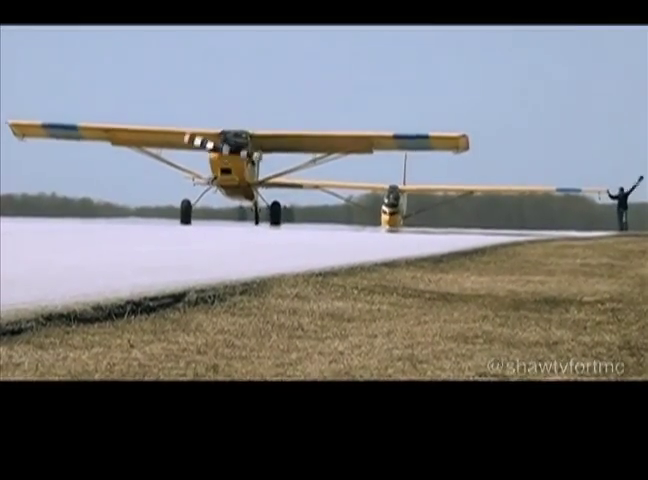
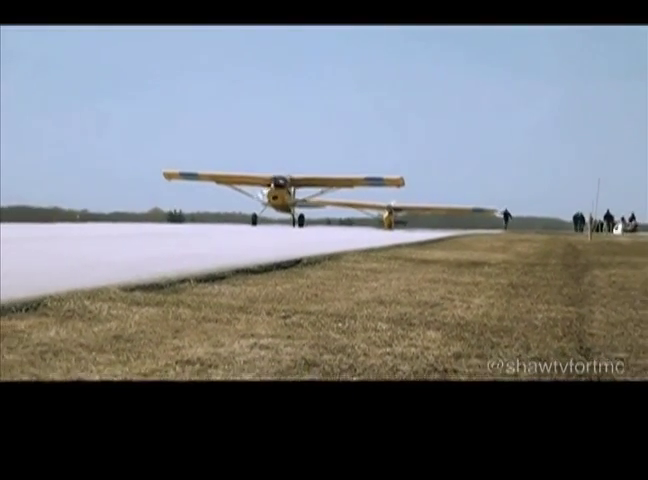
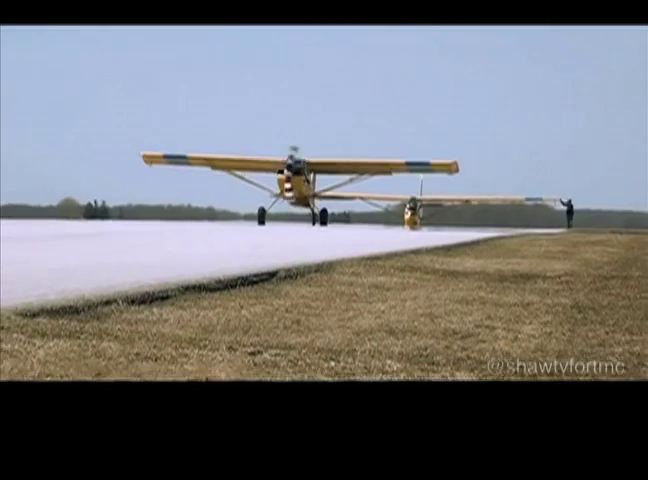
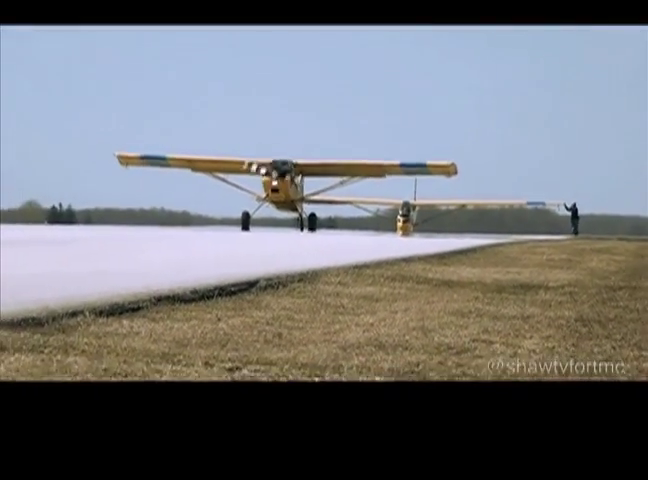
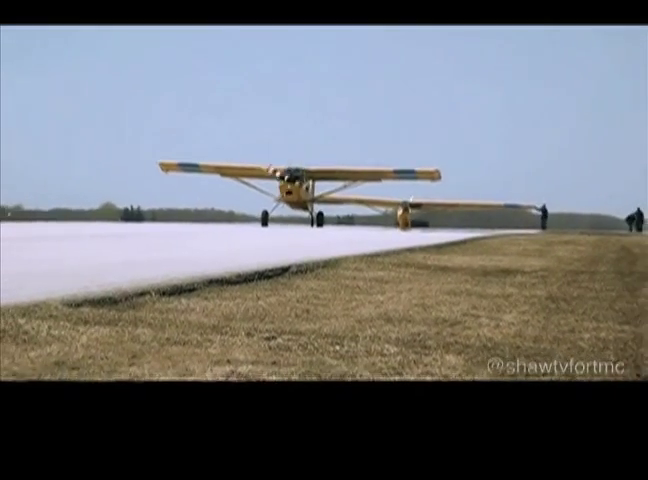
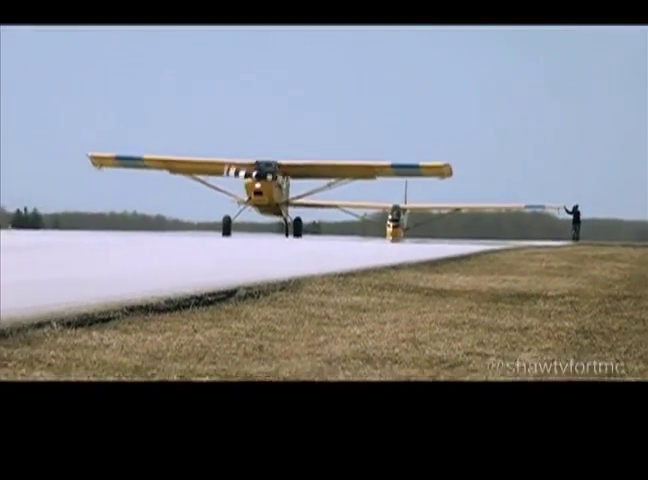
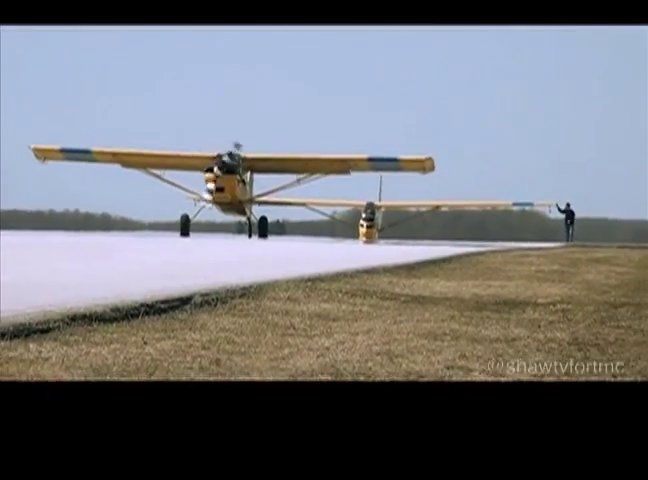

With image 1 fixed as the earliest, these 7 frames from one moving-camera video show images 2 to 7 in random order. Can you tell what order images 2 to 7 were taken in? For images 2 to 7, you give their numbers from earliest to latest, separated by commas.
7, 6, 4, 3, 5, 2
